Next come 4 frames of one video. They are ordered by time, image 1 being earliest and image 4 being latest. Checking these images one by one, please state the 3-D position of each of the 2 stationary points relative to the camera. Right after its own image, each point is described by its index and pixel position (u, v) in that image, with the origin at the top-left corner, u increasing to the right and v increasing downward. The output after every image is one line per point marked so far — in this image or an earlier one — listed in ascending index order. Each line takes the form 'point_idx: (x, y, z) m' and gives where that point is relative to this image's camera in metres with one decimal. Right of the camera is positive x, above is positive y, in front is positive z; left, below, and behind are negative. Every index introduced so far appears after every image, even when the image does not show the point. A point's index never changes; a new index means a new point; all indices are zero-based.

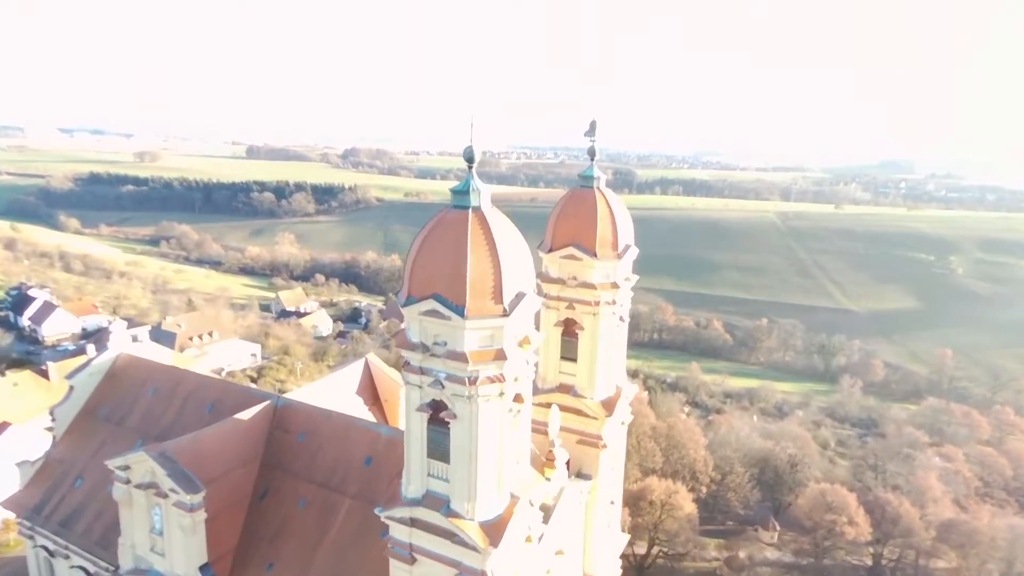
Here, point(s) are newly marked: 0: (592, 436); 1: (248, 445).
0: (+1.5, -3.0, +13.2) m
1: (-5.3, -3.2, +13.6) m
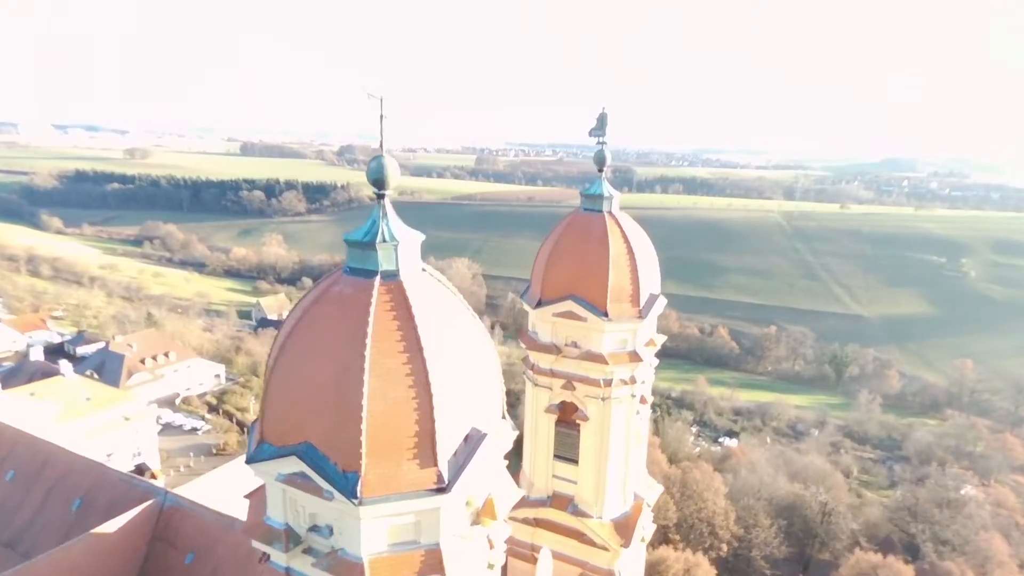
0: (+1.2, -3.8, +9.4) m
1: (-5.7, -4.0, +9.8) m
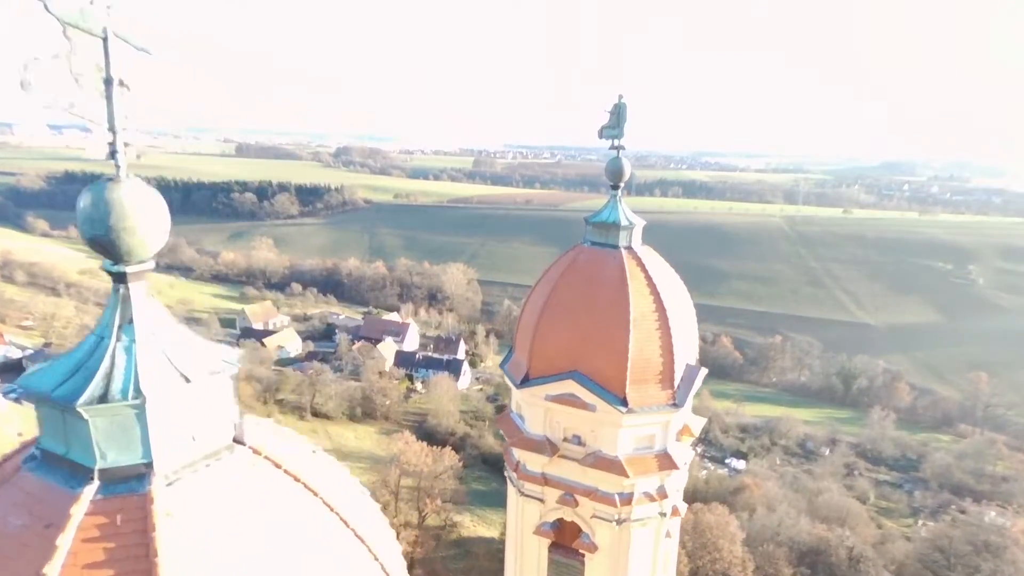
0: (+1.0, -4.4, +6.9) m
1: (-5.9, -4.5, +7.3) m
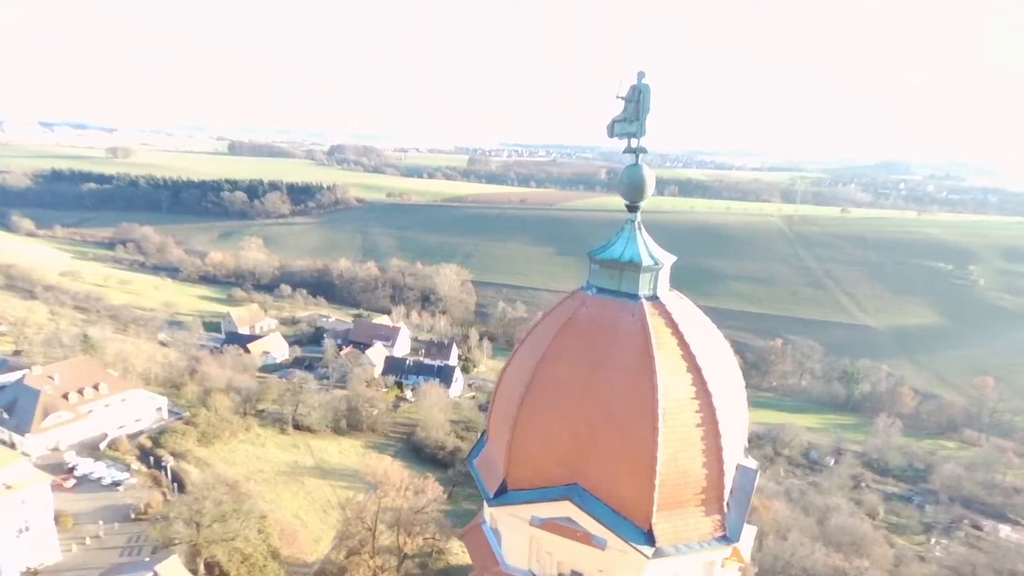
0: (+0.8, -4.8, +5.1) m
1: (-6.1, -4.9, +5.5) m
